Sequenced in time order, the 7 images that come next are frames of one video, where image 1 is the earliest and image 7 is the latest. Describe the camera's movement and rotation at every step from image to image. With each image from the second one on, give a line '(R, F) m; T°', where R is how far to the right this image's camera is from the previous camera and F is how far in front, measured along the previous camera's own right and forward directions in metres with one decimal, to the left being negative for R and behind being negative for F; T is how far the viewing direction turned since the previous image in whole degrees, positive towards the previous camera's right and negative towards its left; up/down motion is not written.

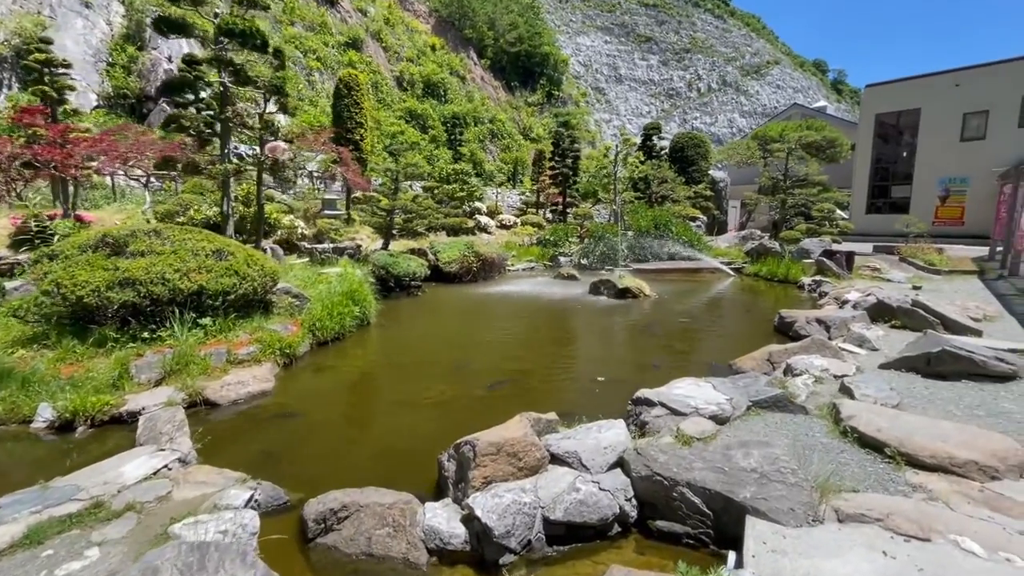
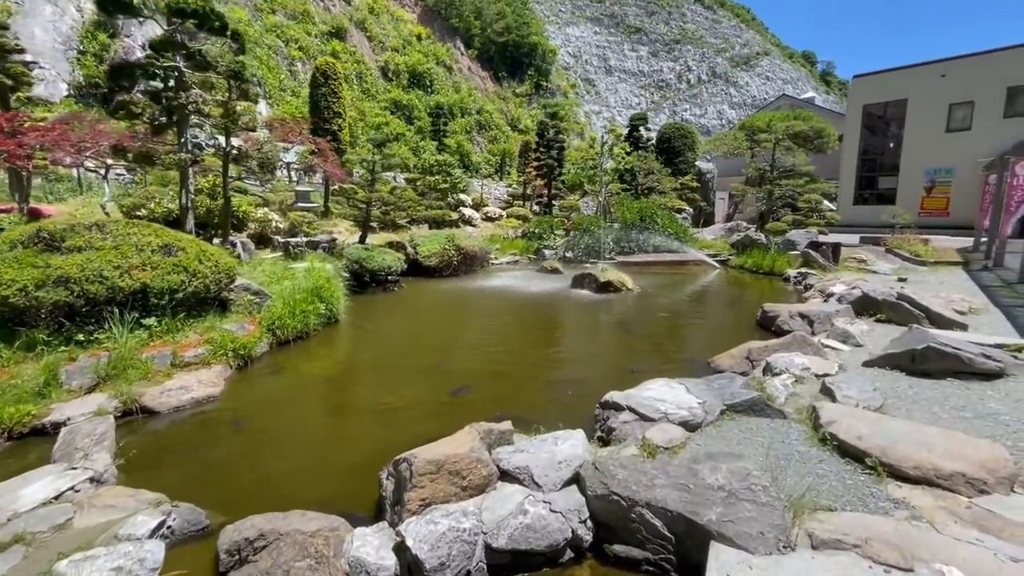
(+0.3, +0.3) m; +1°
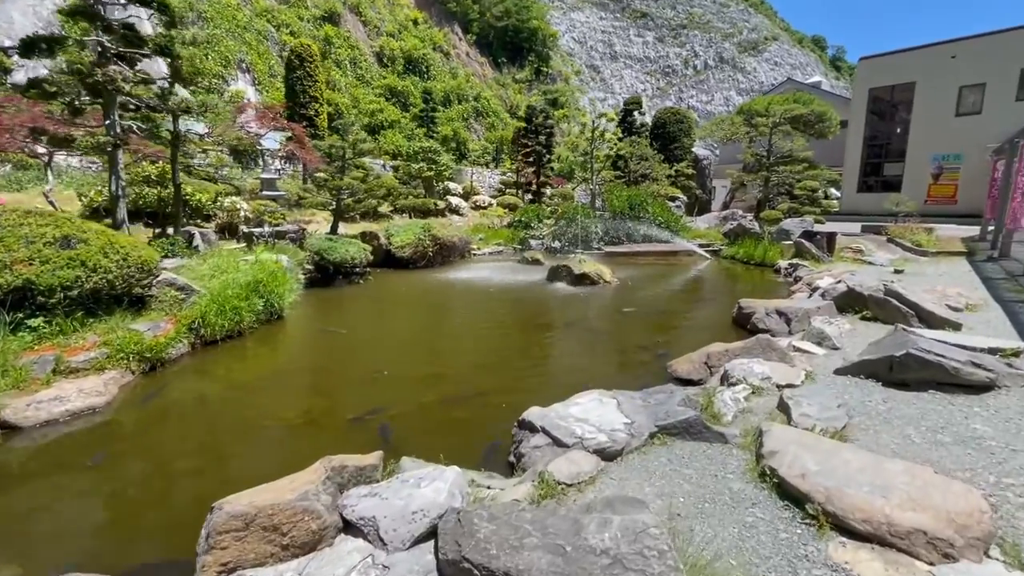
(+0.8, +0.6) m; -1°
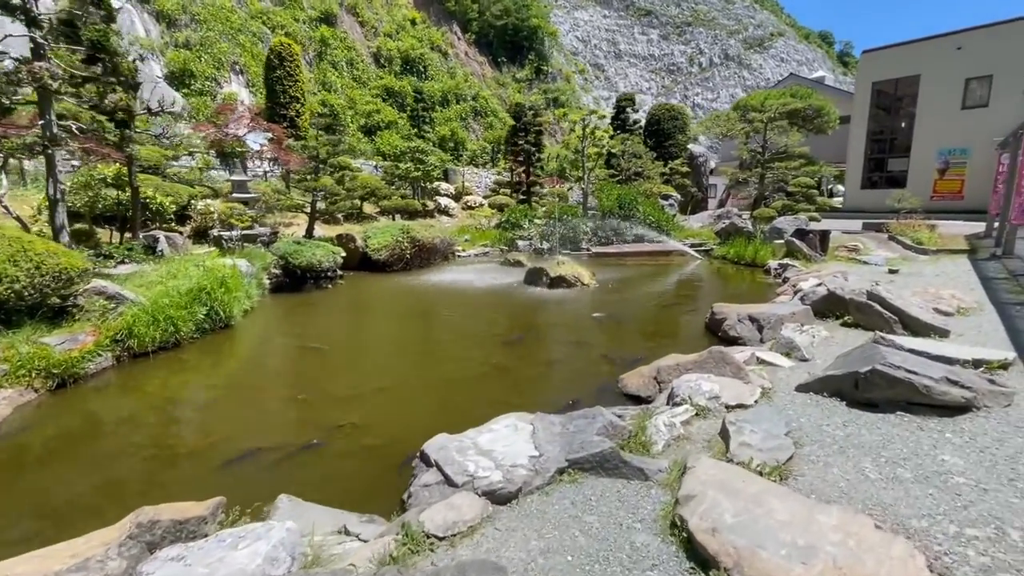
(+0.7, +0.4) m; -1°
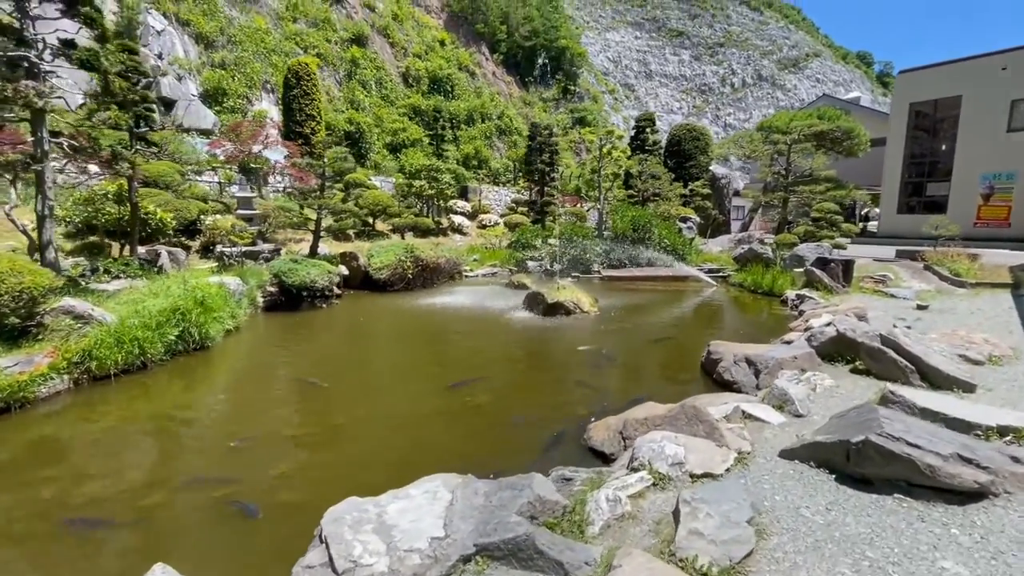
(+0.6, +0.4) m; -3°
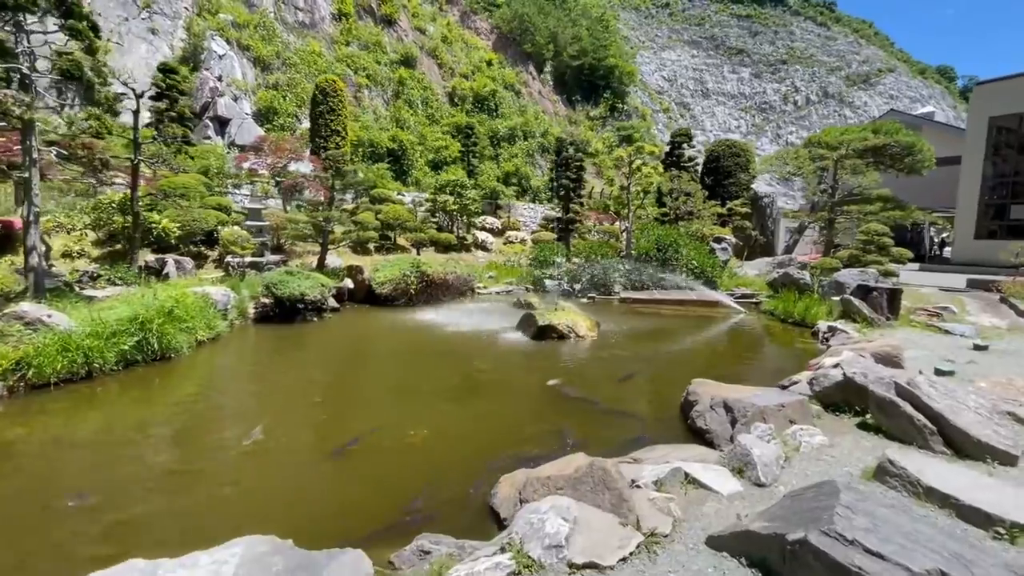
(+1.1, +0.7) m; -6°
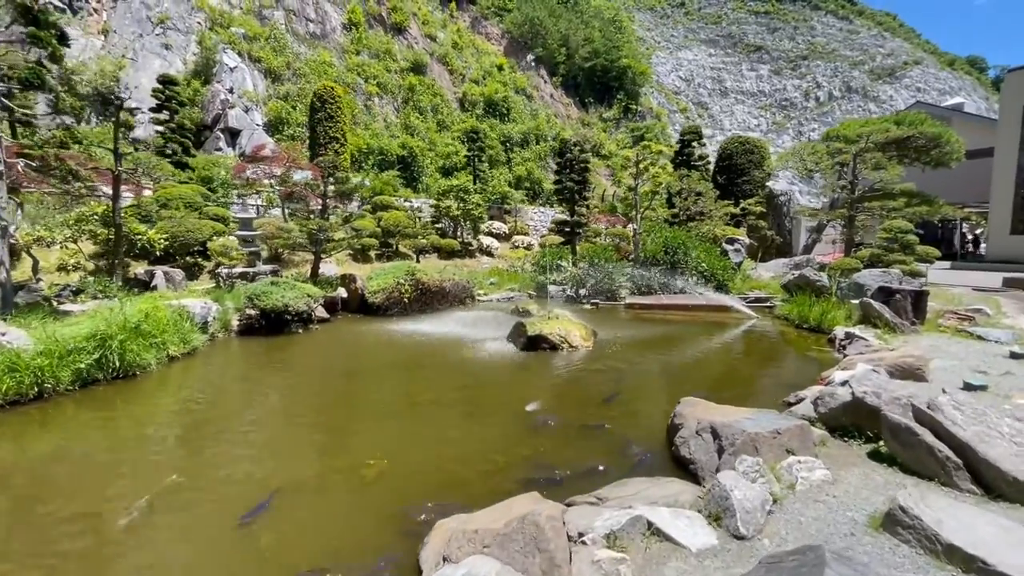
(+0.5, +0.5) m; -2°
